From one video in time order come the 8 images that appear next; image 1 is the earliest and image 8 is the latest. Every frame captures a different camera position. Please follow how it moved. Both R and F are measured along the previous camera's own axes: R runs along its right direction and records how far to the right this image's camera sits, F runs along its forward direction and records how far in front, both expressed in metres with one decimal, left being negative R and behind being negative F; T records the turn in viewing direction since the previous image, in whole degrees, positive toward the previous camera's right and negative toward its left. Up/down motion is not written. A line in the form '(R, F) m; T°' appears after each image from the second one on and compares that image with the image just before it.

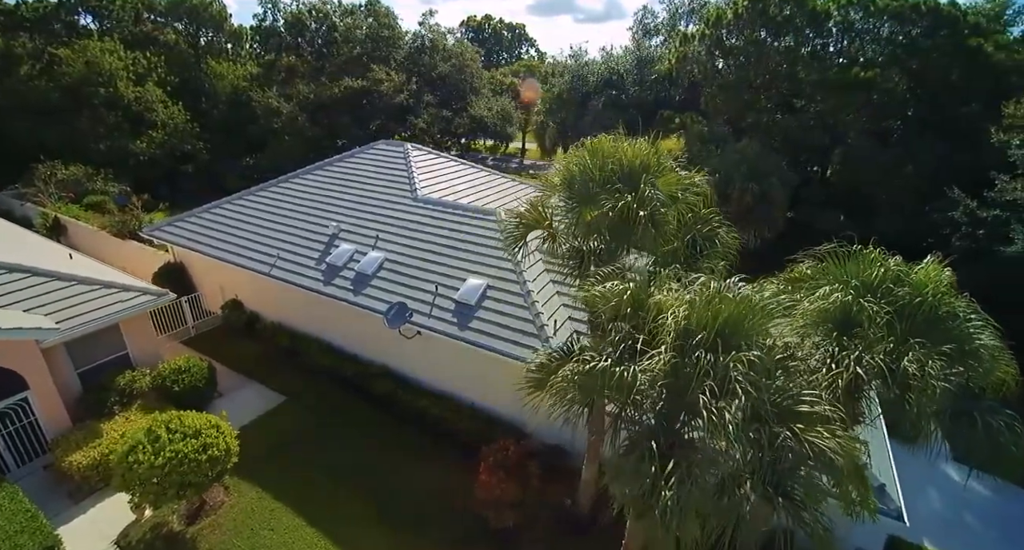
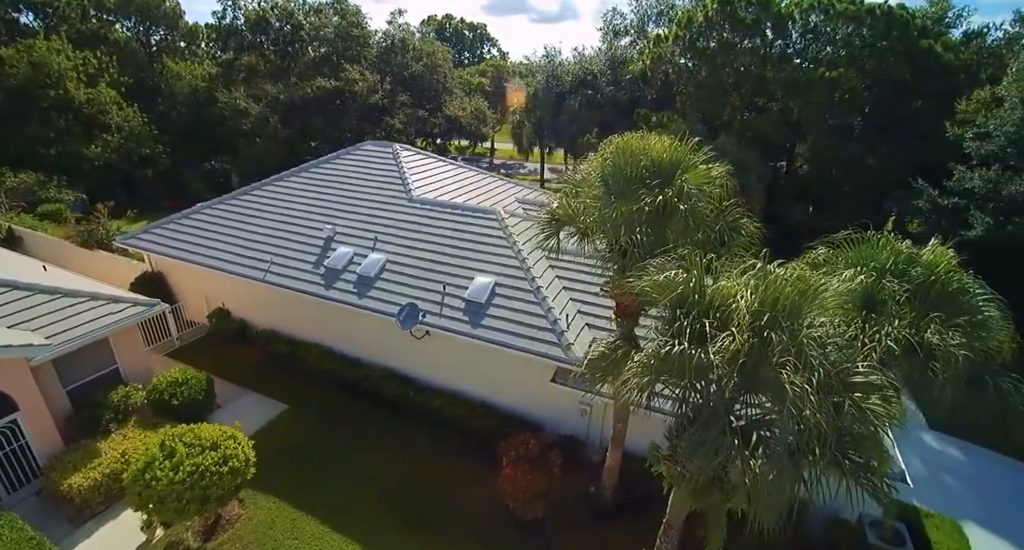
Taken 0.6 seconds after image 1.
(-1.2, -0.1) m; +5°
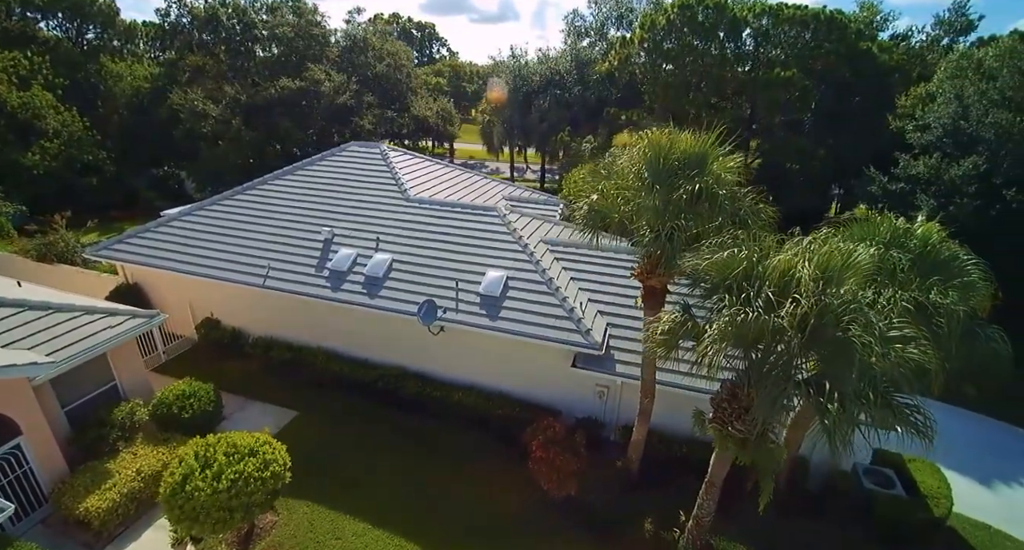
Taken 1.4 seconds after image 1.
(-1.6, -0.3) m; +6°
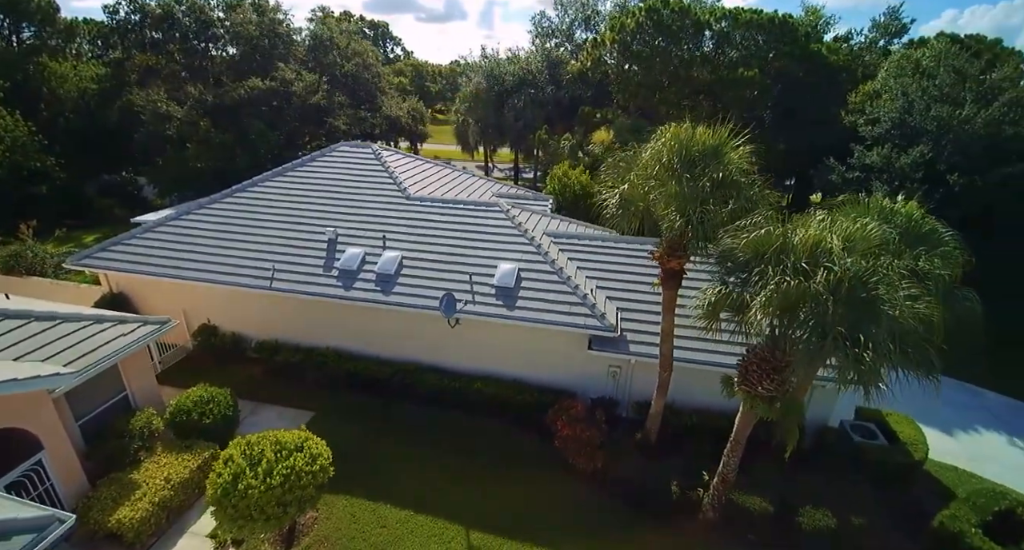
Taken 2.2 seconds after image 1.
(-1.6, -0.5) m; +5°
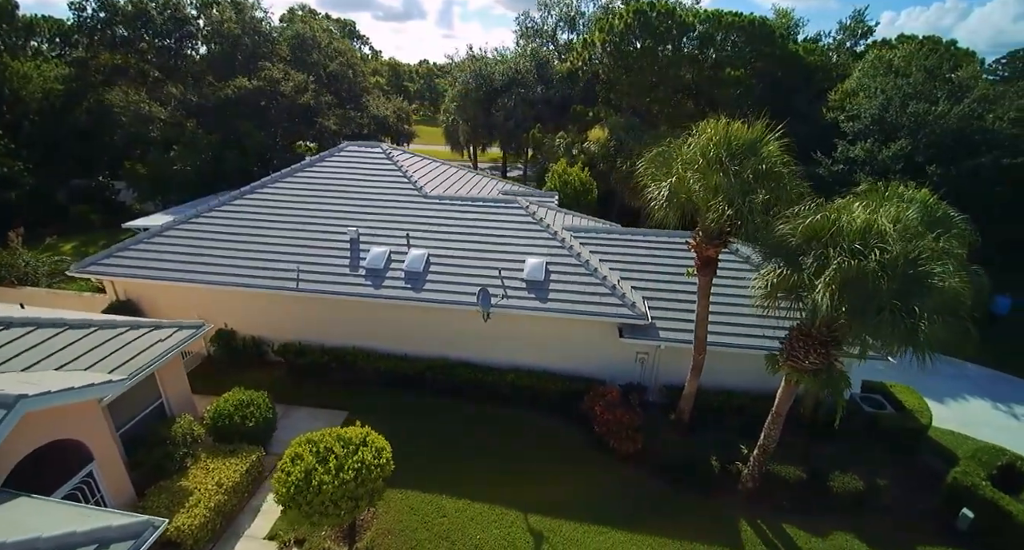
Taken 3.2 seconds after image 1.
(-1.8, -0.3) m; +4°
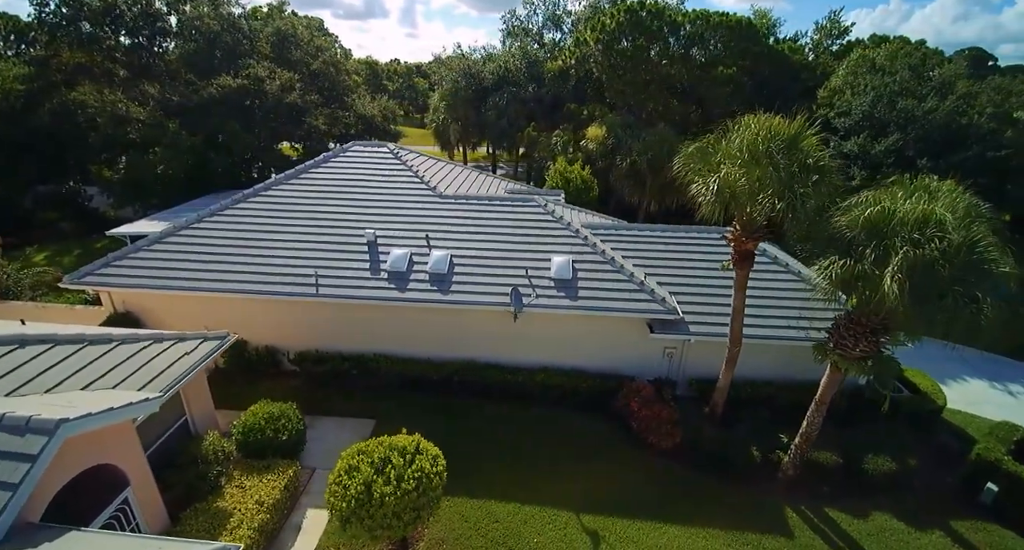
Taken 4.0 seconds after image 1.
(-1.6, +0.2) m; +4°
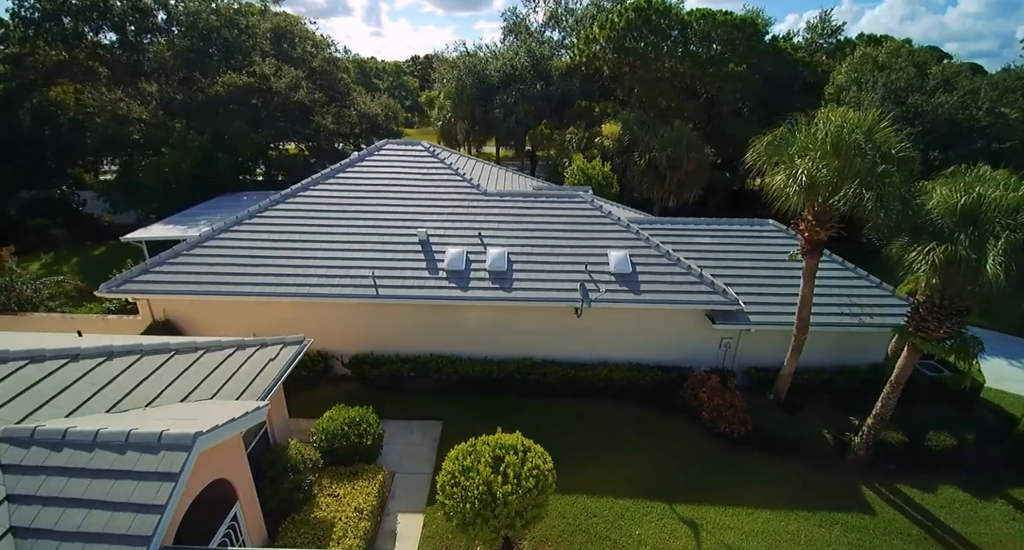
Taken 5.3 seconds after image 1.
(-2.5, +0.1) m; +4°
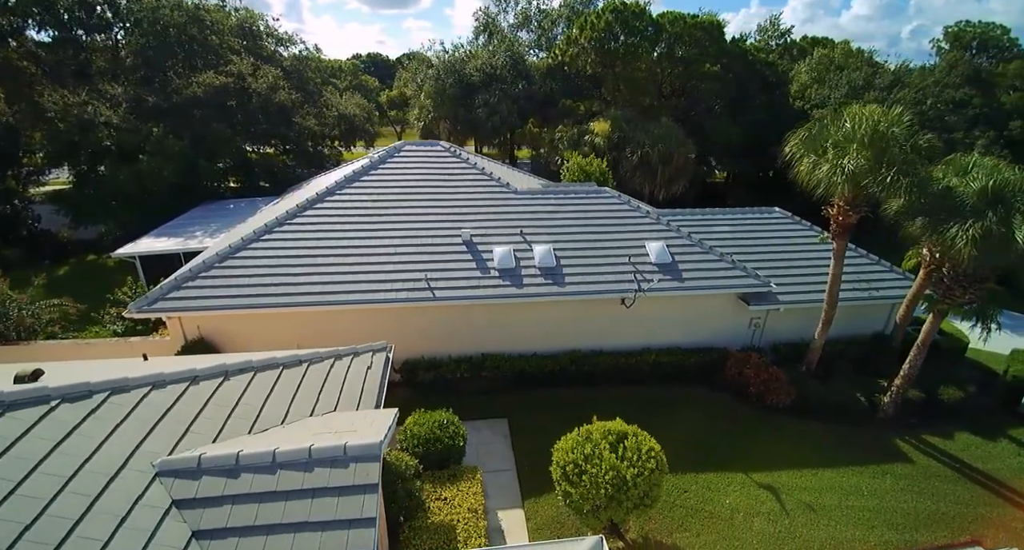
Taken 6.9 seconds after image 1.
(-3.1, 0.0) m; +7°
